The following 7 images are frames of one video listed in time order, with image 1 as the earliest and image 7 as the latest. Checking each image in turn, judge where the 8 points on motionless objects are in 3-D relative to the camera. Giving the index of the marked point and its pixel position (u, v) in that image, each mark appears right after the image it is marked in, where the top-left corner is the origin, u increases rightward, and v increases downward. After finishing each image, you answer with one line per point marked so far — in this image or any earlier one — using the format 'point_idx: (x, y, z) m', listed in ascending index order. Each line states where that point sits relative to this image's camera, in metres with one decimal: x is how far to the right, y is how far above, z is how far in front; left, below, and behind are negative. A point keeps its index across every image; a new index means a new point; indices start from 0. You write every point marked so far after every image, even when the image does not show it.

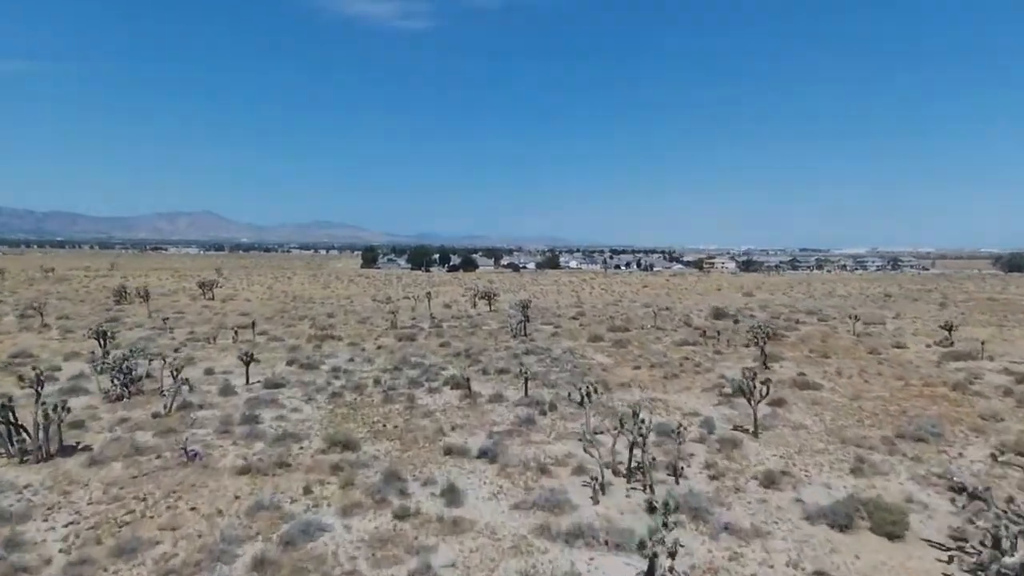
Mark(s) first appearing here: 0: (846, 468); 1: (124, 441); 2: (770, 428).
0: (+7.8, -4.2, +16.6) m
1: (-9.8, -3.9, +18.0) m
2: (+7.2, -3.9, +19.9) m
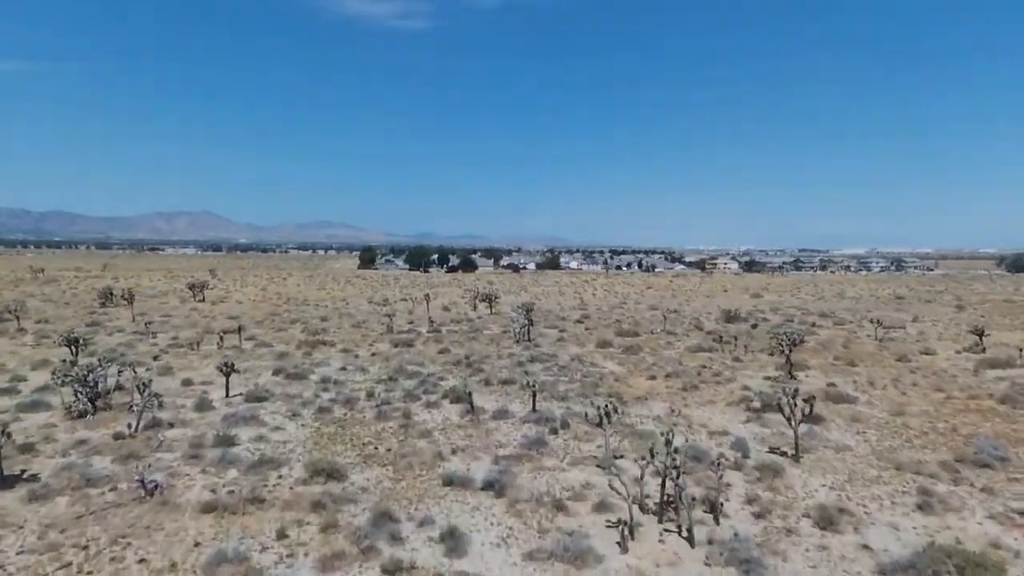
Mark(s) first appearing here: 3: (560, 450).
0: (+8.0, -4.3, +14.3) m
1: (-9.6, -4.0, +15.7) m
2: (+7.4, -4.0, +17.6) m
3: (+1.2, -4.0, +17.7) m
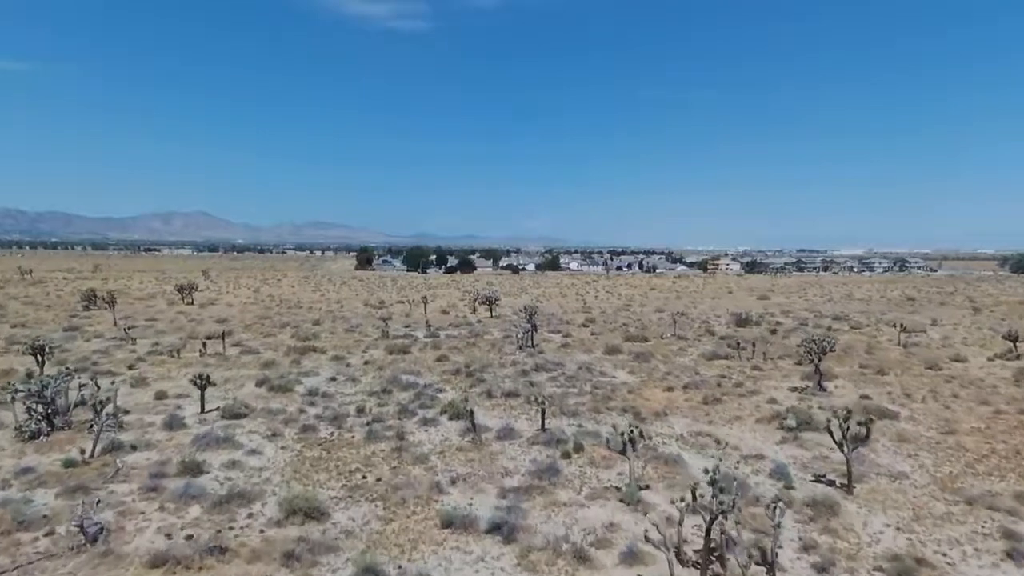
0: (+8.2, -4.4, +12.1) m
1: (-9.4, -4.1, +13.4) m
2: (+7.6, -4.2, +15.4) m
3: (+1.4, -4.2, +15.5) m
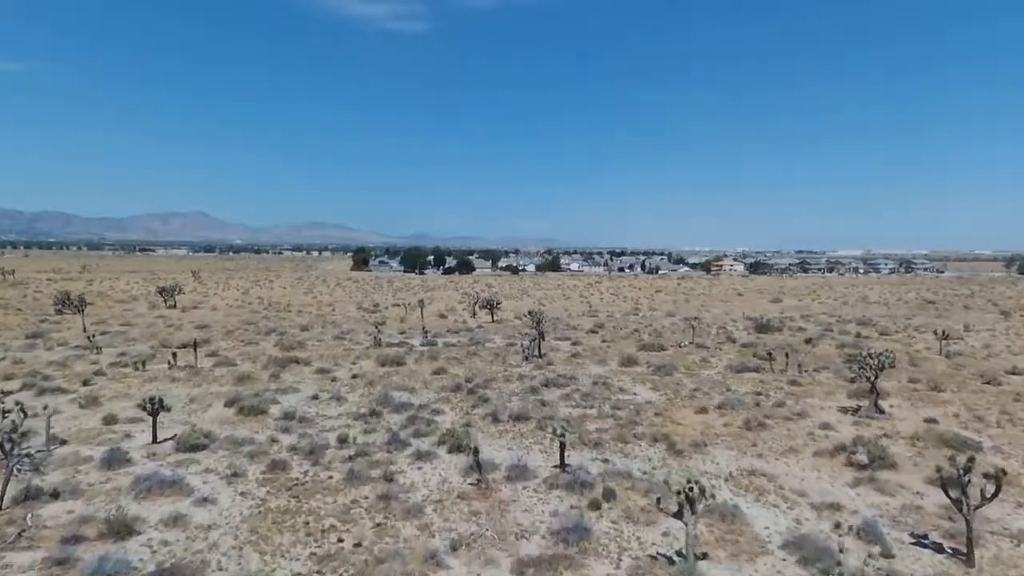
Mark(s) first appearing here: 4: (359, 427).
0: (+8.5, -4.6, +8.7) m
1: (-9.1, -4.3, +10.0) m
2: (+7.9, -4.3, +12.0) m
3: (+1.7, -4.3, +12.0) m
4: (-4.3, -3.8, +19.9) m
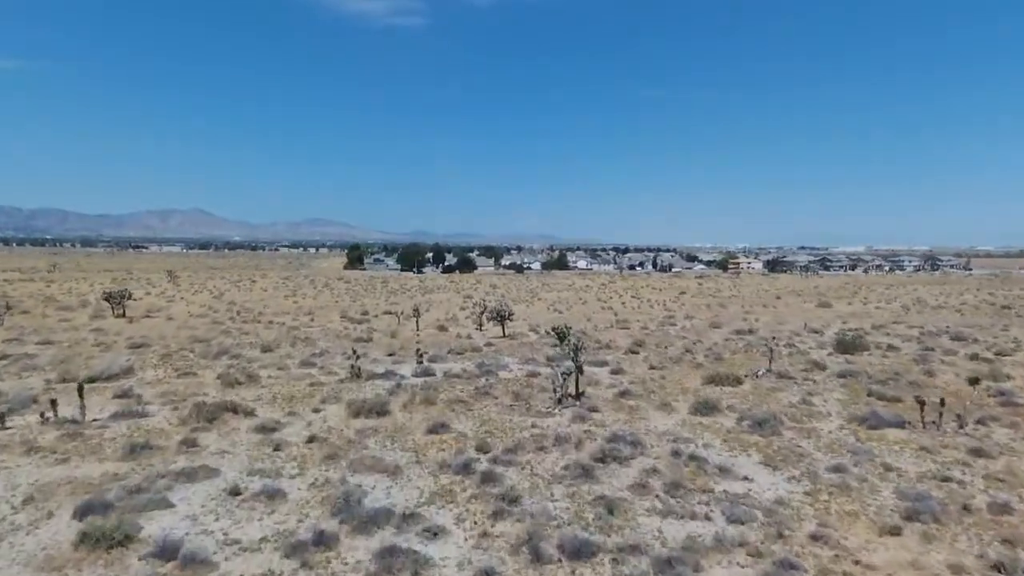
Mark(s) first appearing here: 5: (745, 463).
0: (+9.4, -5.2, -0.5) m
1: (-8.2, -4.9, +0.8) m
2: (+8.8, -4.9, +2.8) m
3: (+2.6, -4.9, +2.8) m
4: (-3.4, -4.4, +10.7) m
5: (+5.5, -4.1, +17.0) m
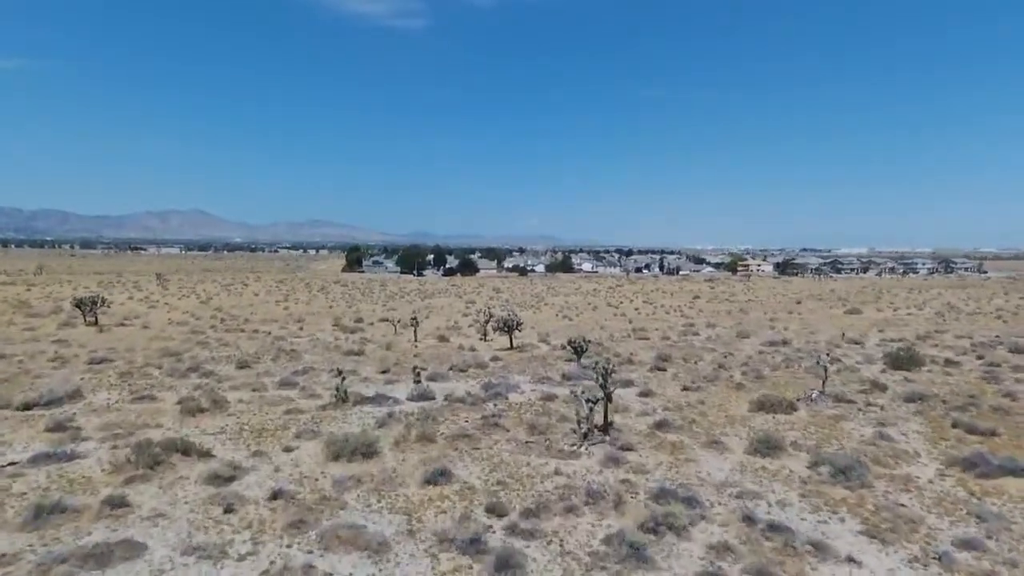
0: (+9.8, -5.4, -4.6) m
1: (-7.8, -5.1, -3.3) m
2: (+9.2, -5.1, -1.3) m
3: (+3.0, -5.1, -1.3) m
4: (-3.0, -4.6, +6.6) m
5: (+5.9, -4.4, +12.9) m
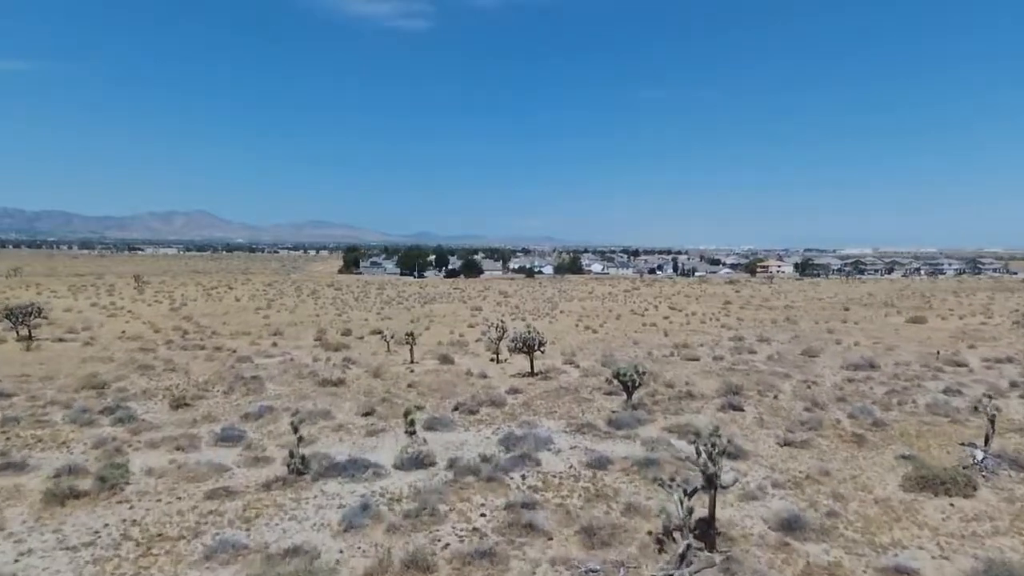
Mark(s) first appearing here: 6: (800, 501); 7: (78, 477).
0: (+10.6, -5.8, -12.2) m
1: (-7.1, -5.5, -10.8) m
2: (+10.0, -5.5, -8.9) m
3: (+3.7, -5.5, -8.8) m
4: (-2.2, -5.0, -0.9) m
5: (+6.7, -4.8, +5.3) m
6: (+5.9, -4.2, +14.7) m
7: (-9.4, -4.0, +15.5) m
